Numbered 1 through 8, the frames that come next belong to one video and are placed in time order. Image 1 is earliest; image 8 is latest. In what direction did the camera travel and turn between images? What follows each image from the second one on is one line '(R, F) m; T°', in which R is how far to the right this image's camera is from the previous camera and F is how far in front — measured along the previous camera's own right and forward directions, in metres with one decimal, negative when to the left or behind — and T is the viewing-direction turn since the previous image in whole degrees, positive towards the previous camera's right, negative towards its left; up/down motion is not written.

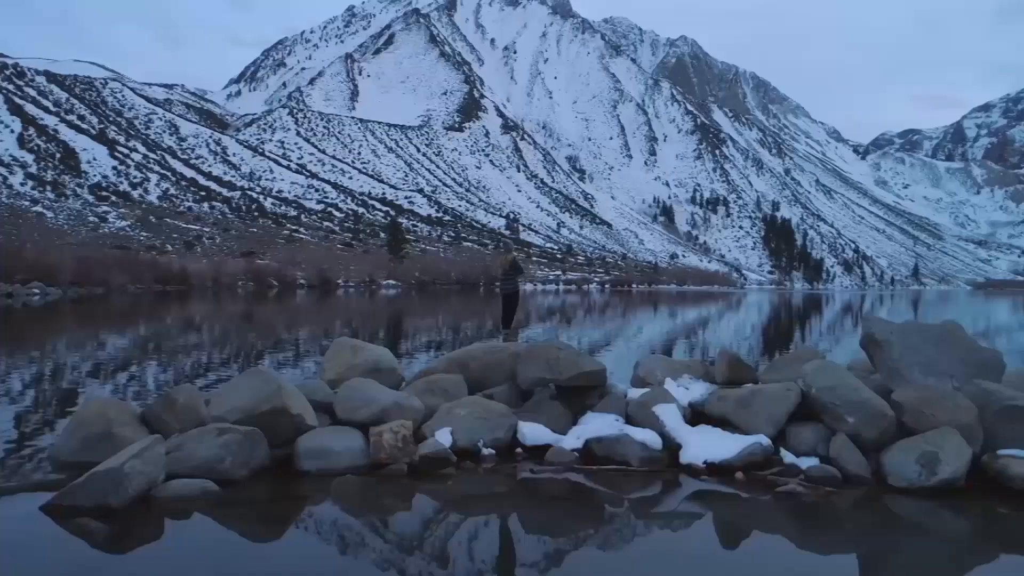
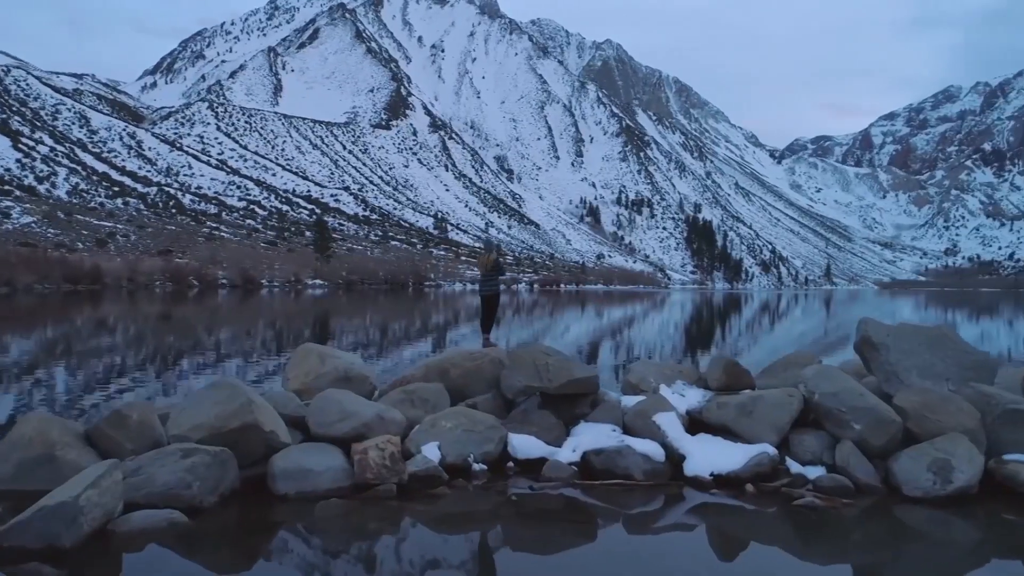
(-0.6, +0.5) m; +5°
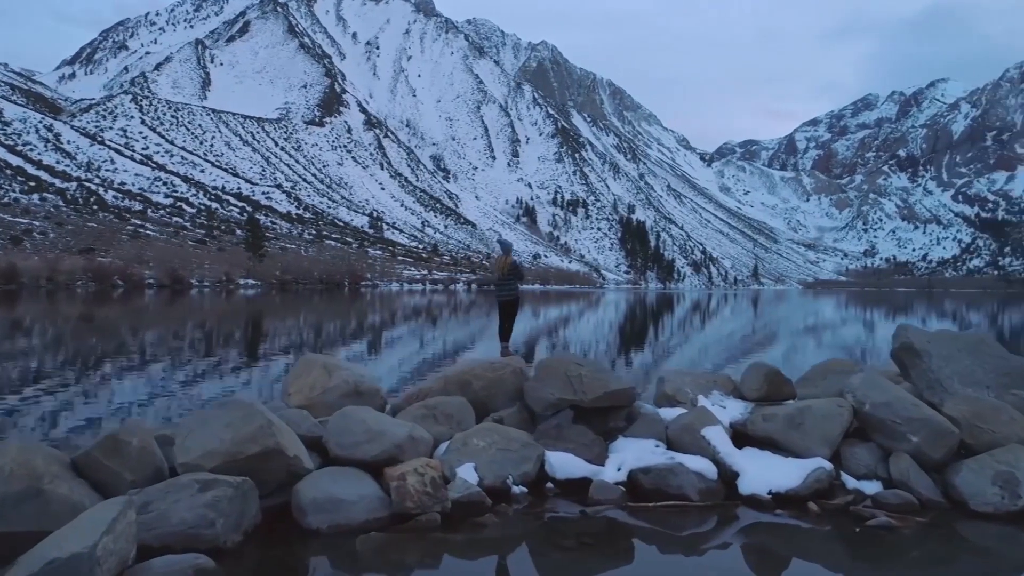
(-0.9, +0.6) m; +5°
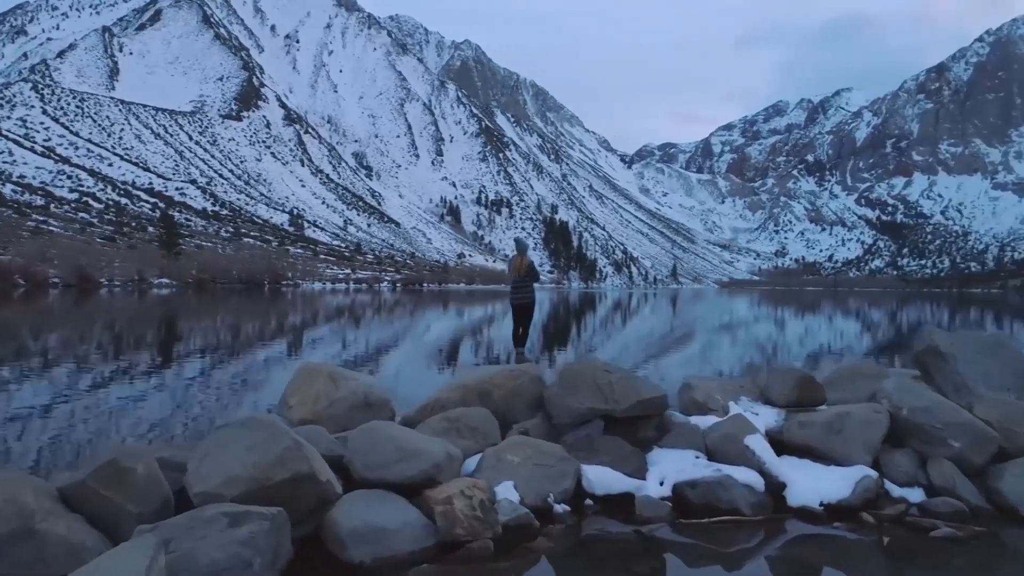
(-0.9, +0.5) m; +6°
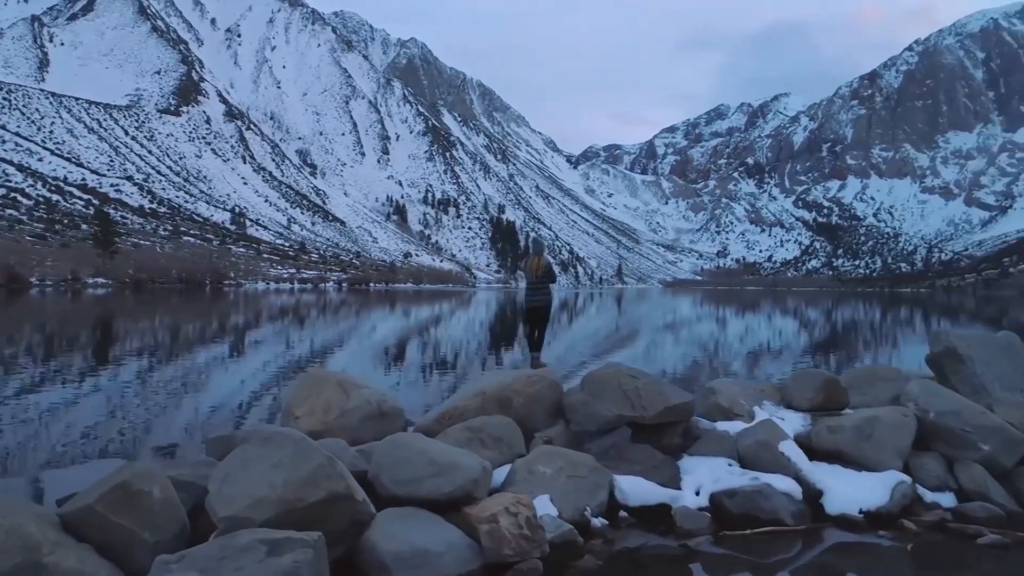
(-0.6, +0.3) m; +4°
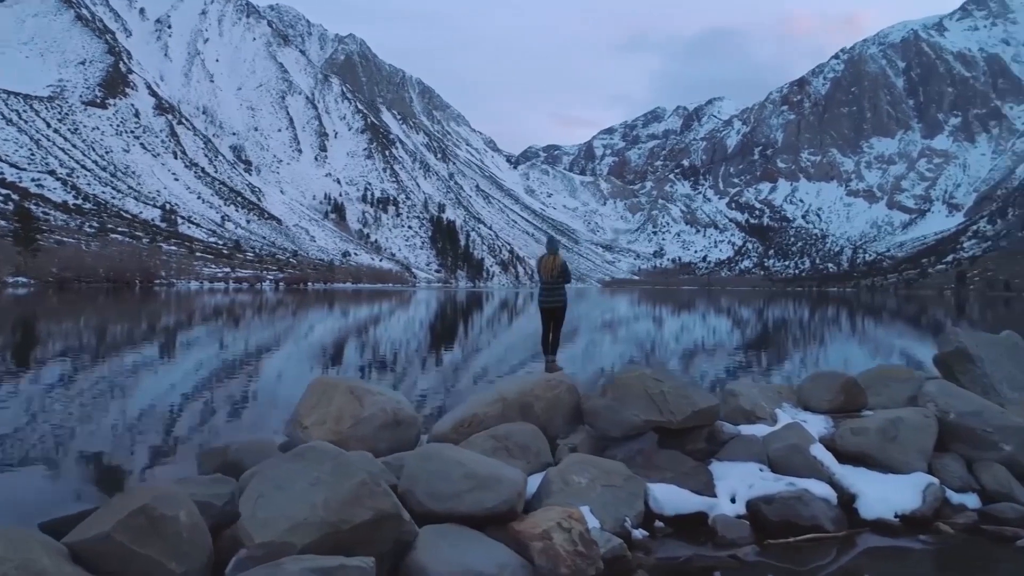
(-0.7, +0.3) m; +5°
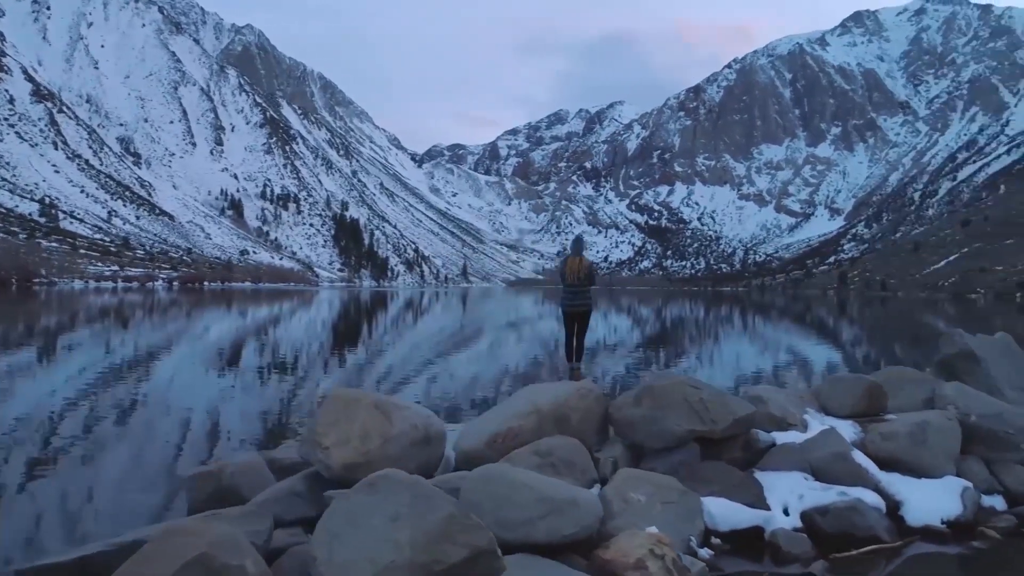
(-1.0, +0.5) m; +7°
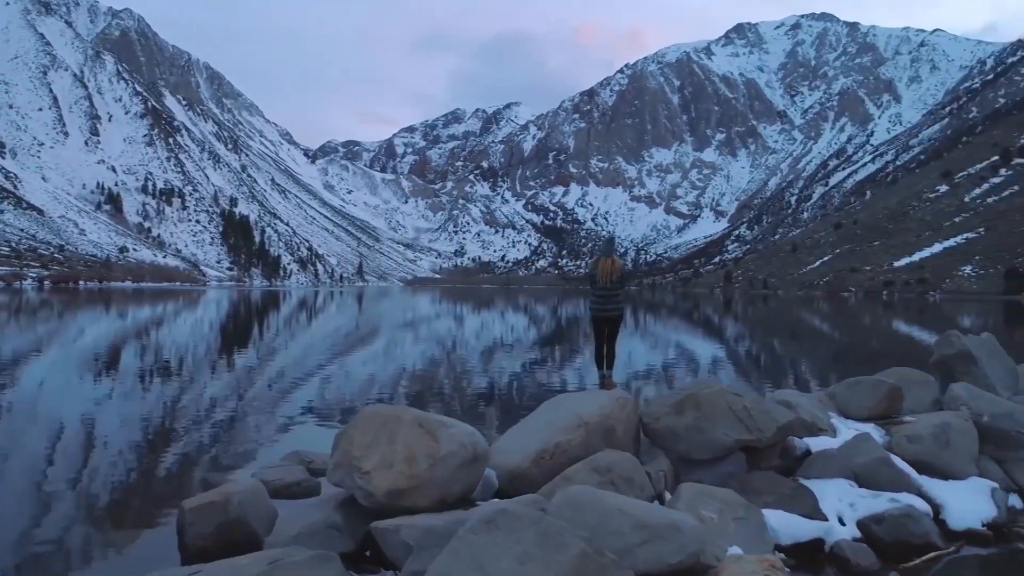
(-1.0, +0.5) m; +8°
